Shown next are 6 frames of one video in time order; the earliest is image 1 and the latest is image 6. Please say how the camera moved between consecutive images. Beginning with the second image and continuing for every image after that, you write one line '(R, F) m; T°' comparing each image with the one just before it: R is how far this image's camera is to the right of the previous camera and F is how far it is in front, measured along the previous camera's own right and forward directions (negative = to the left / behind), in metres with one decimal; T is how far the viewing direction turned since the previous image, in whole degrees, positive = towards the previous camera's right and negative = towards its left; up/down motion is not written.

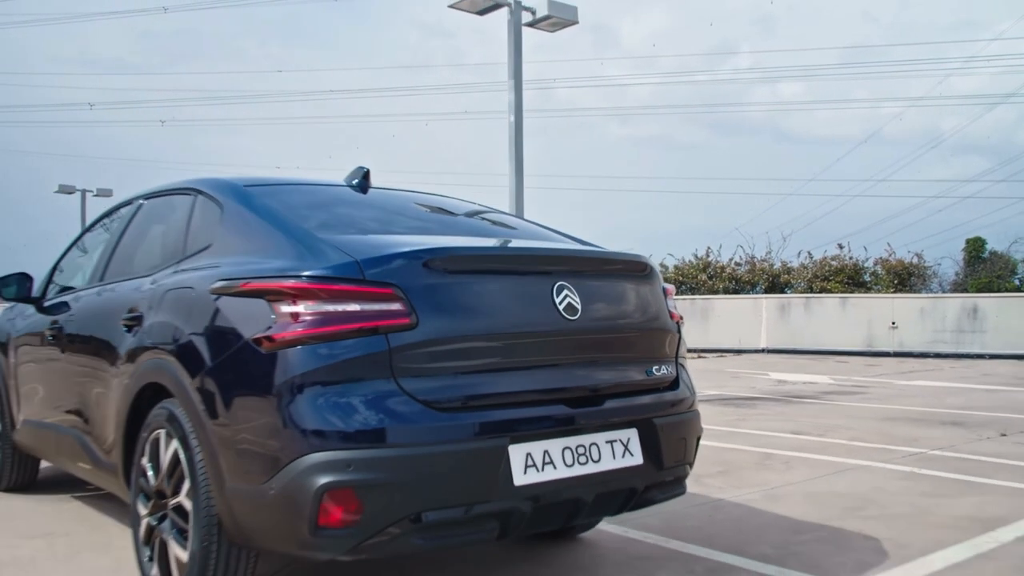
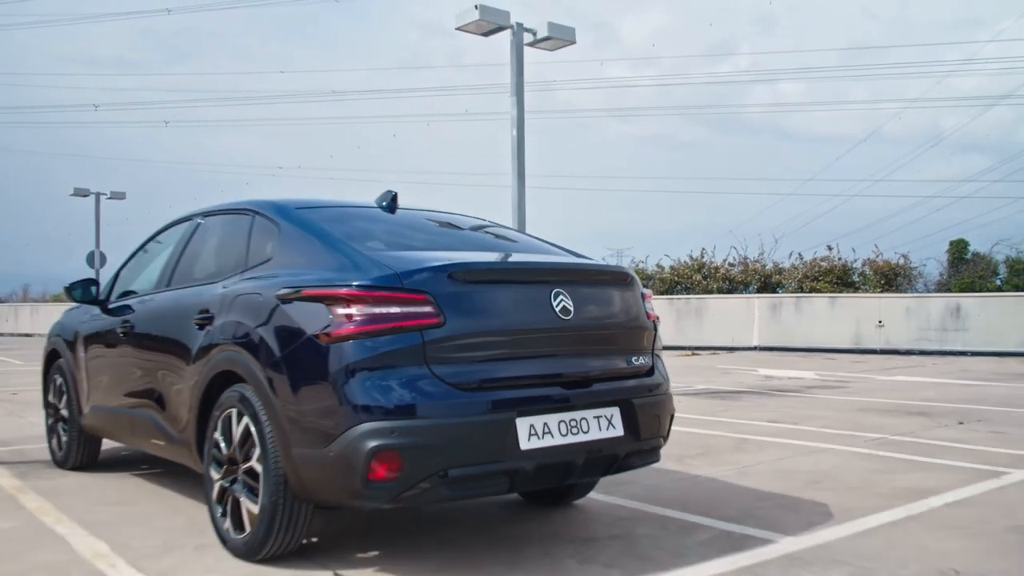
(0.0, -0.8) m; 0°
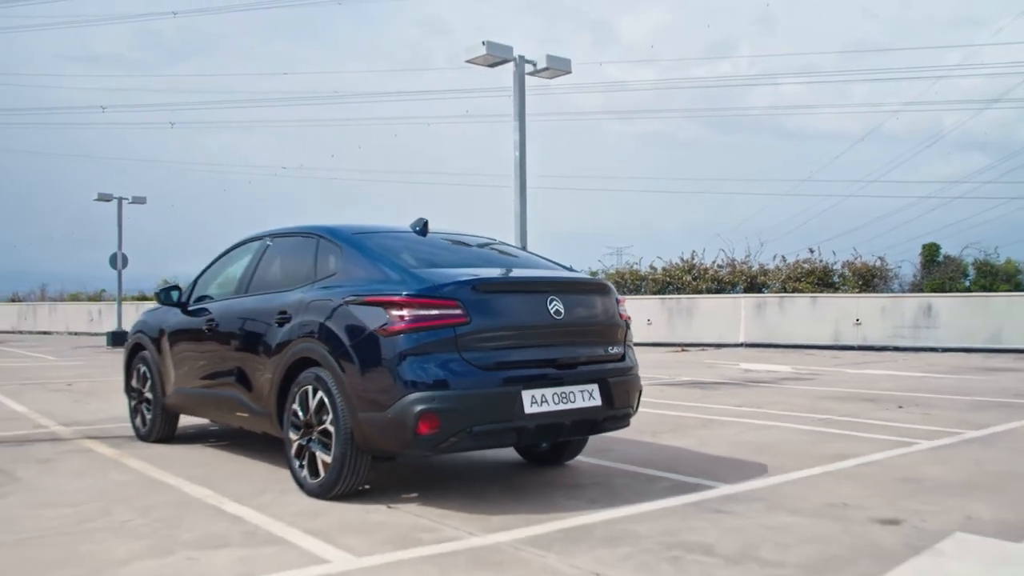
(0.0, -1.3) m; 0°
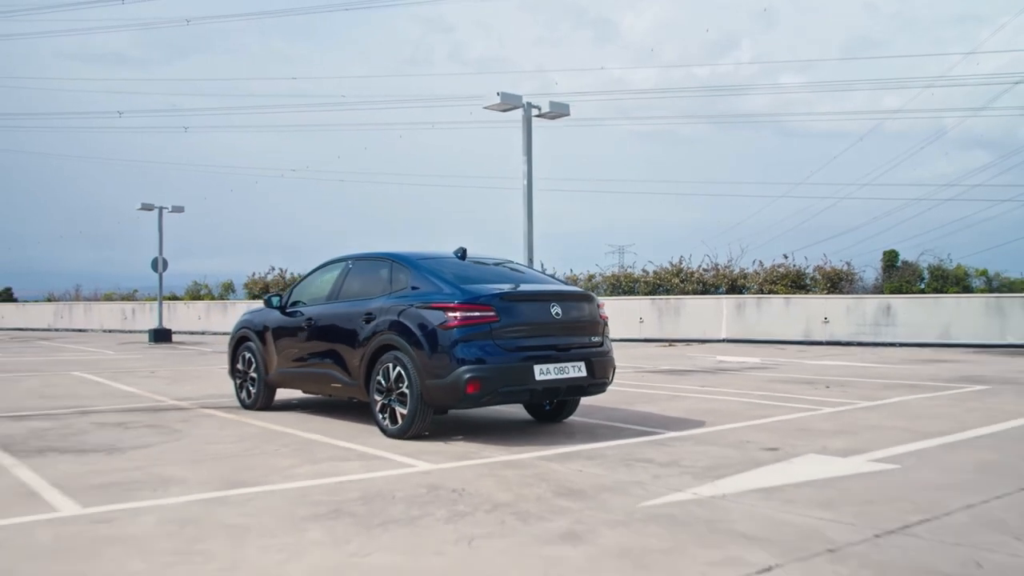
(-0.1, -2.6) m; 0°
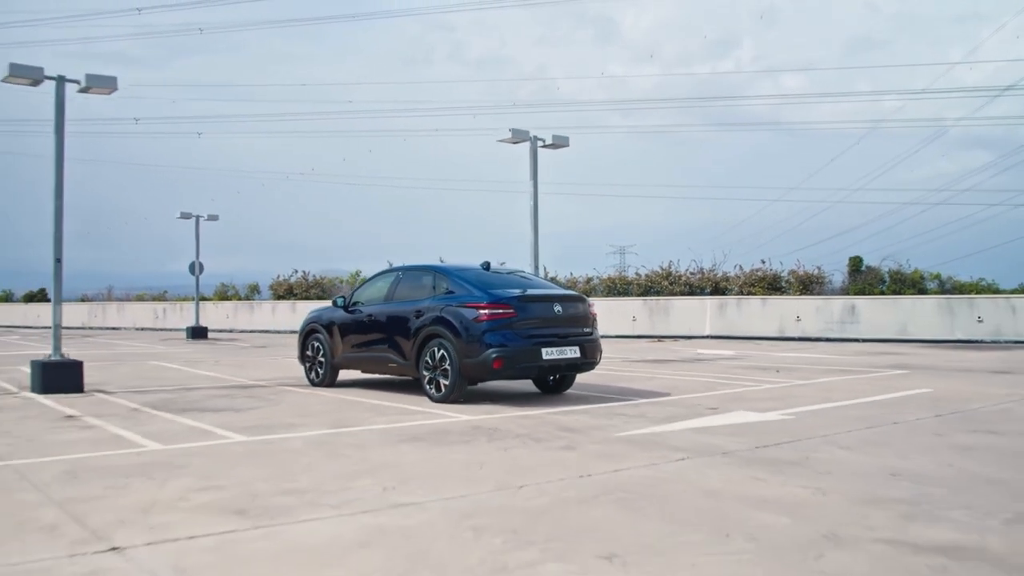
(-0.2, -2.8) m; 0°
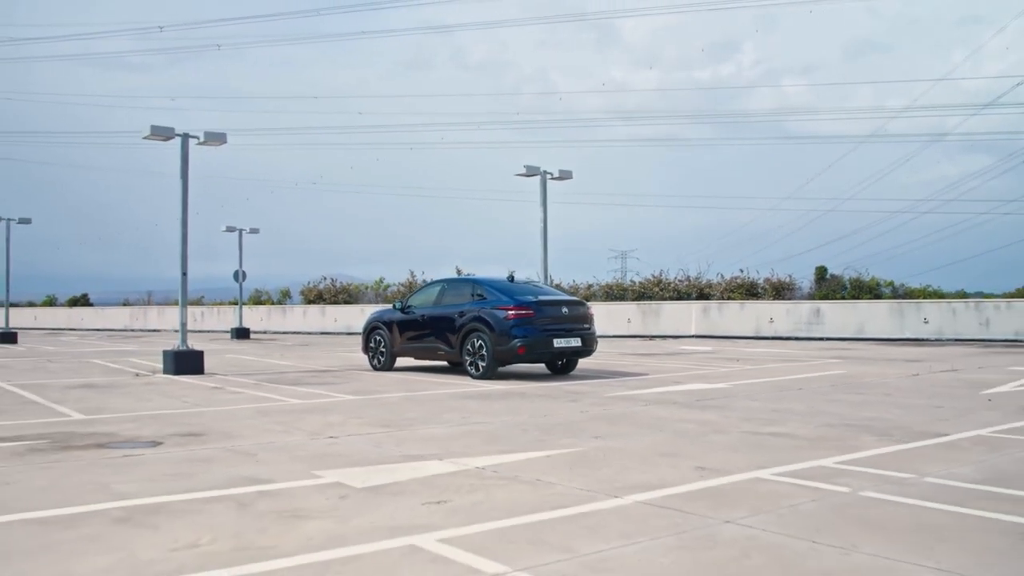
(-0.3, -3.9) m; 0°
